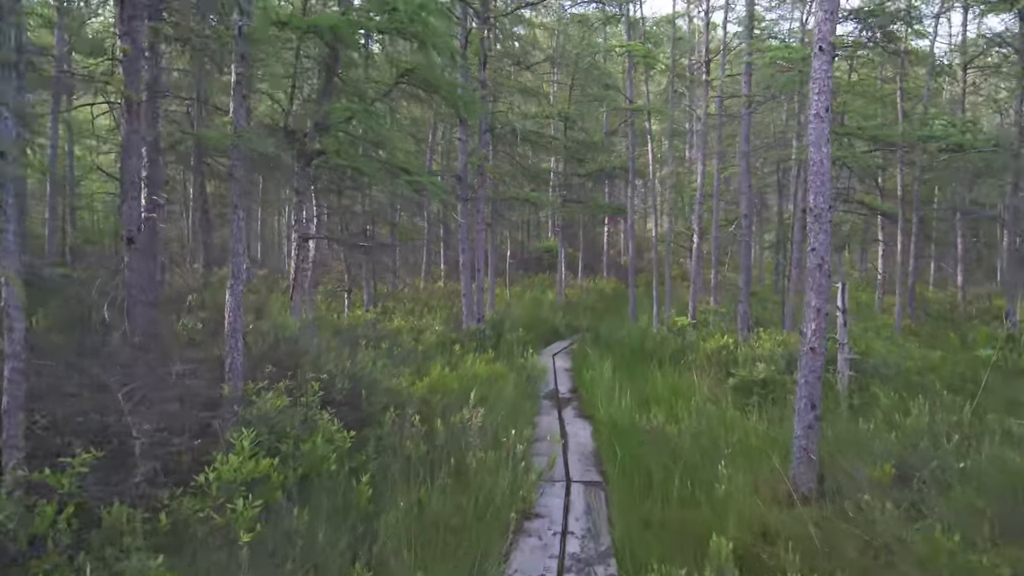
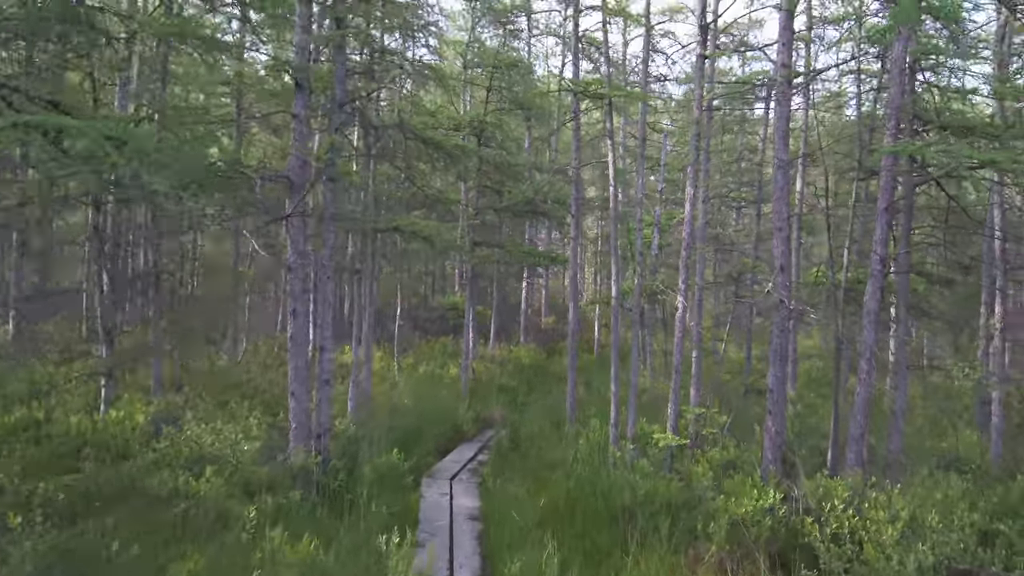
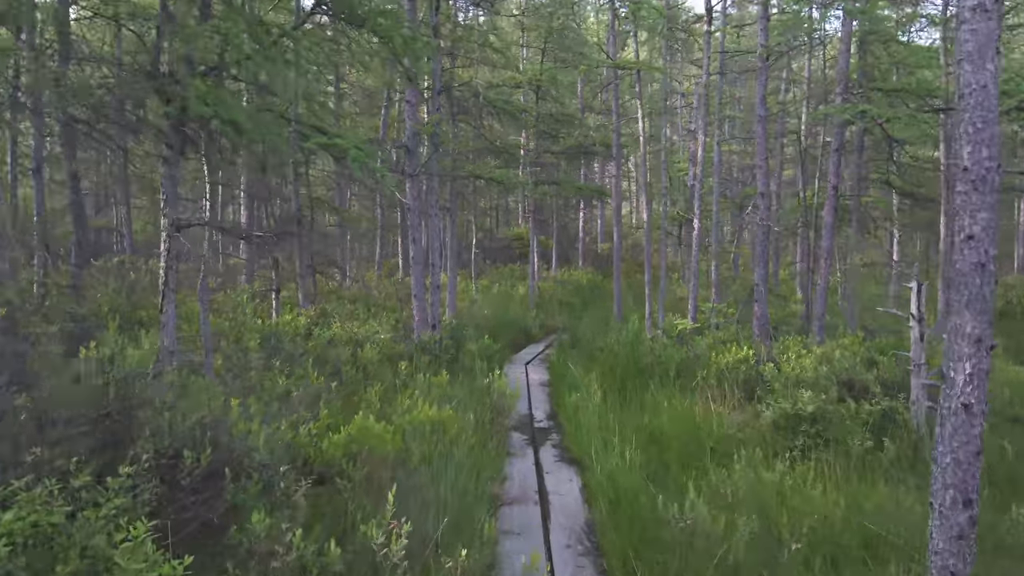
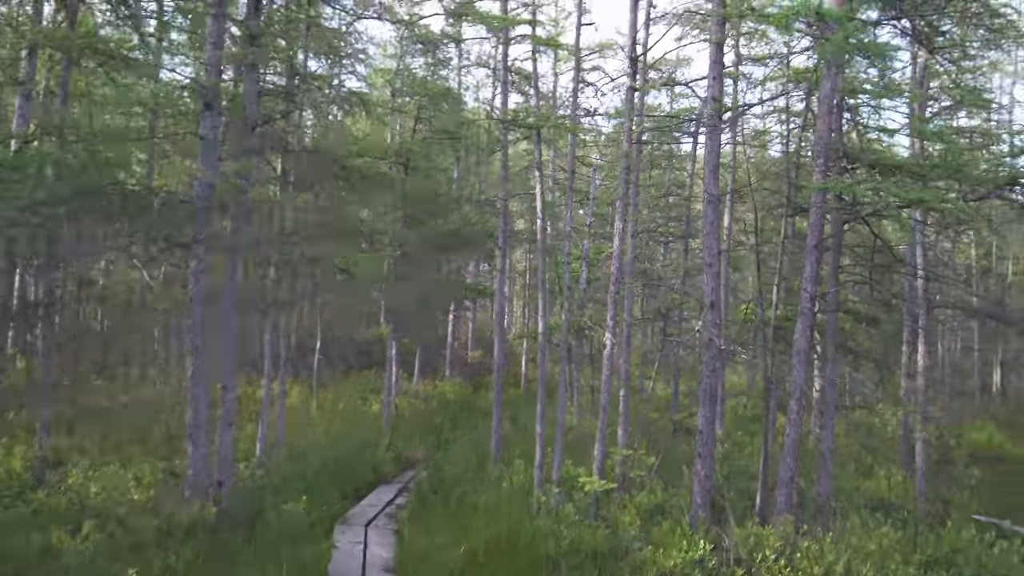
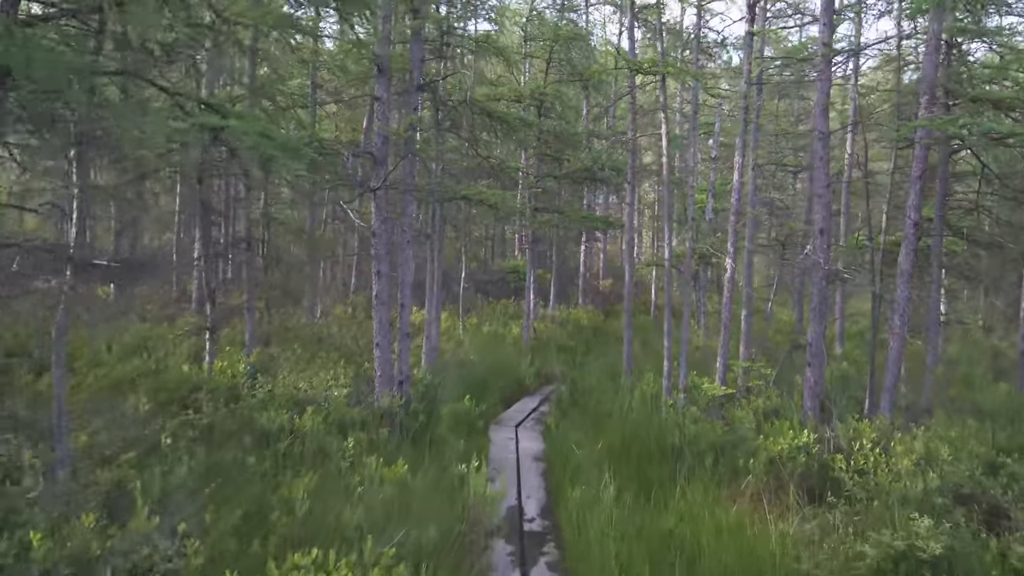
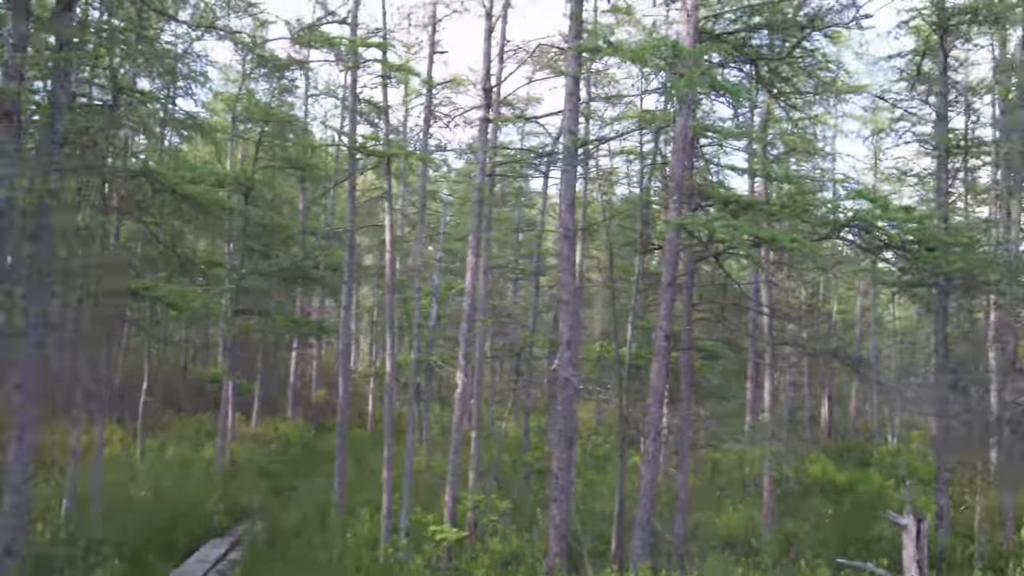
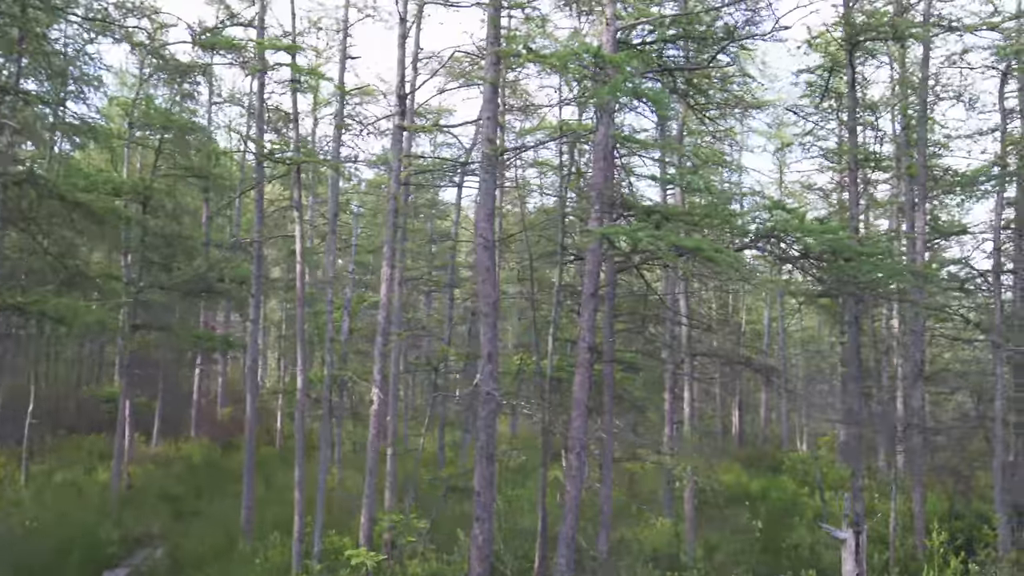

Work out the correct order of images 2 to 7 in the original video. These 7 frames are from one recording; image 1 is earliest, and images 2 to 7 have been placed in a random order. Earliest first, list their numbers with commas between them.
3, 5, 2, 4, 6, 7
